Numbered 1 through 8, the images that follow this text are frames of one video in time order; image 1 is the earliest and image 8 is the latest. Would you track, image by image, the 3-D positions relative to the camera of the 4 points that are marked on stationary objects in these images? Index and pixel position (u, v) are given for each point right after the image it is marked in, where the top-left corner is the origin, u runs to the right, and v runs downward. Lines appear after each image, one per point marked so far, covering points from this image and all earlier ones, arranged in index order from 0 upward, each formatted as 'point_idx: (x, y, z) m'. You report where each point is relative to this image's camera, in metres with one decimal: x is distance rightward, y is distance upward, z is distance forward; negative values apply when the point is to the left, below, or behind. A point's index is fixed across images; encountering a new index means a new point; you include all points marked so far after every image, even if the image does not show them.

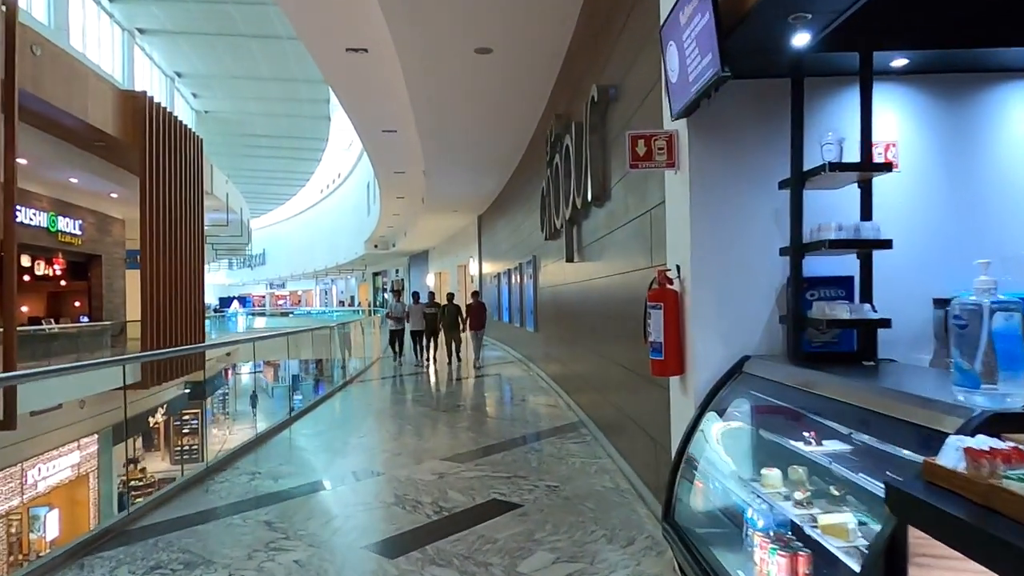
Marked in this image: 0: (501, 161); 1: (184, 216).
0: (-0.2, +2.3, +11.9) m
1: (-7.1, +1.5, +14.3) m
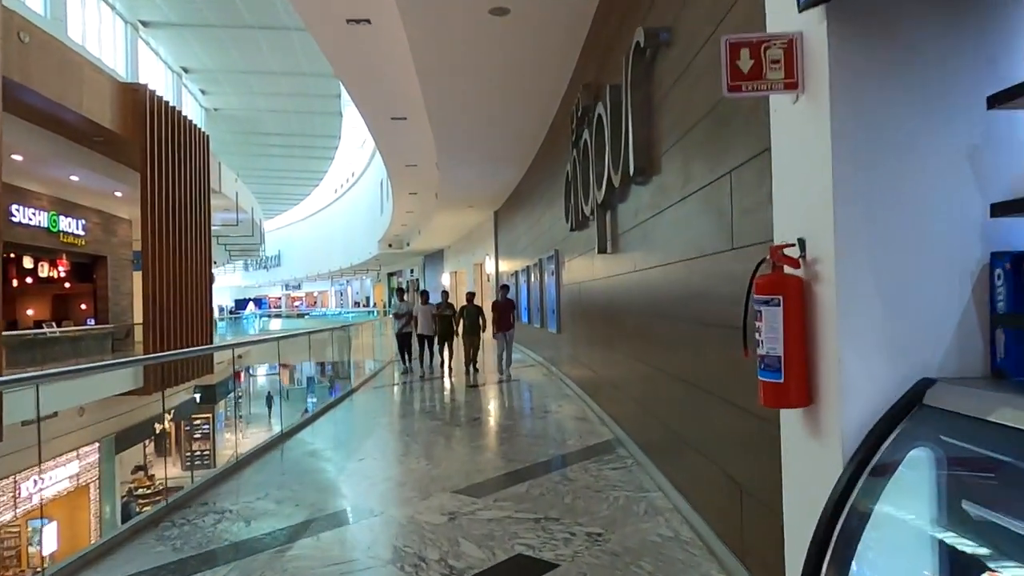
0: (+0.1, +2.3, +11.3) m
1: (-6.7, +1.5, +13.8) m
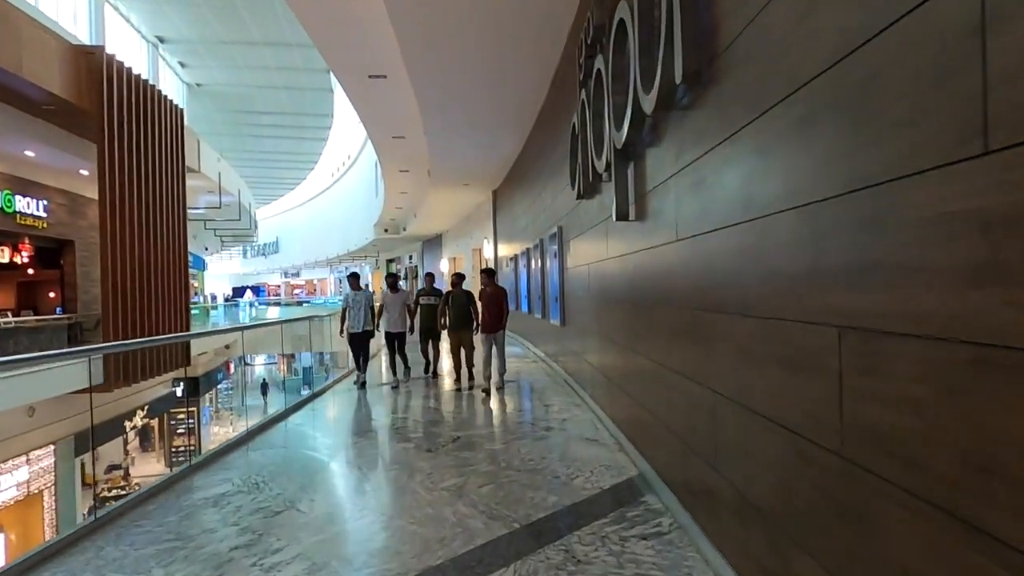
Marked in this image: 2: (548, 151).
0: (+0.1, +2.5, +10.1) m
1: (-6.7, +1.7, +12.7) m
2: (+0.4, +1.8, +8.7) m
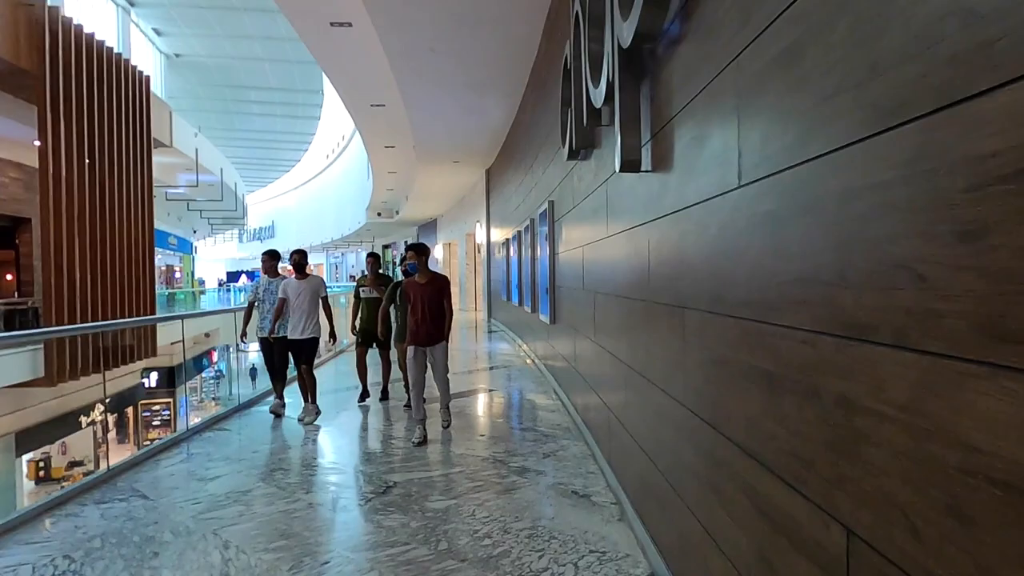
0: (0.0, +2.7, +8.9) m
1: (-6.8, +2.0, +11.6) m
2: (+0.3, +1.9, +7.6) m
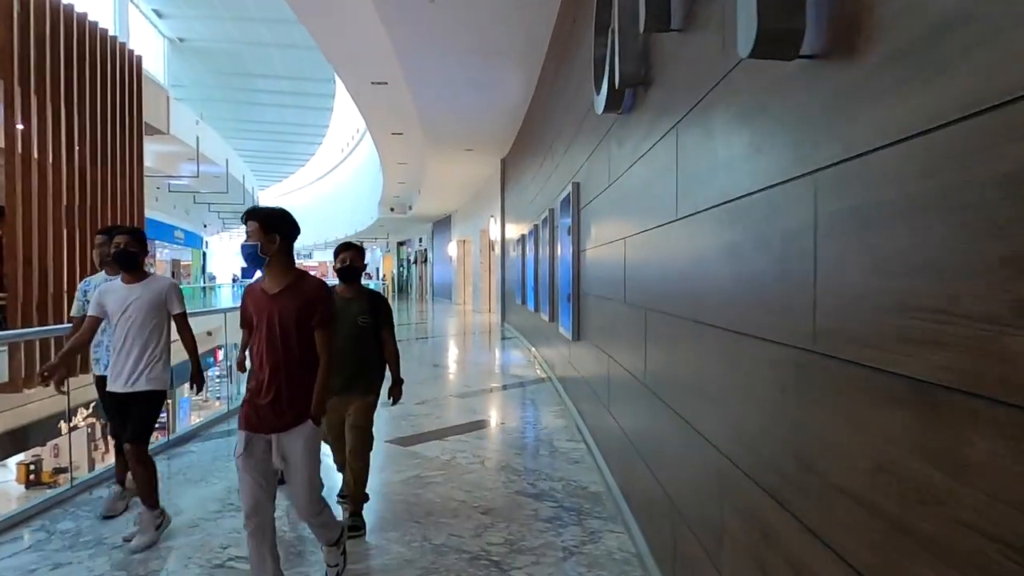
0: (+0.2, +2.6, +7.9) m
1: (-6.5, +2.1, +10.7) m
2: (+0.5, +1.8, +6.5) m
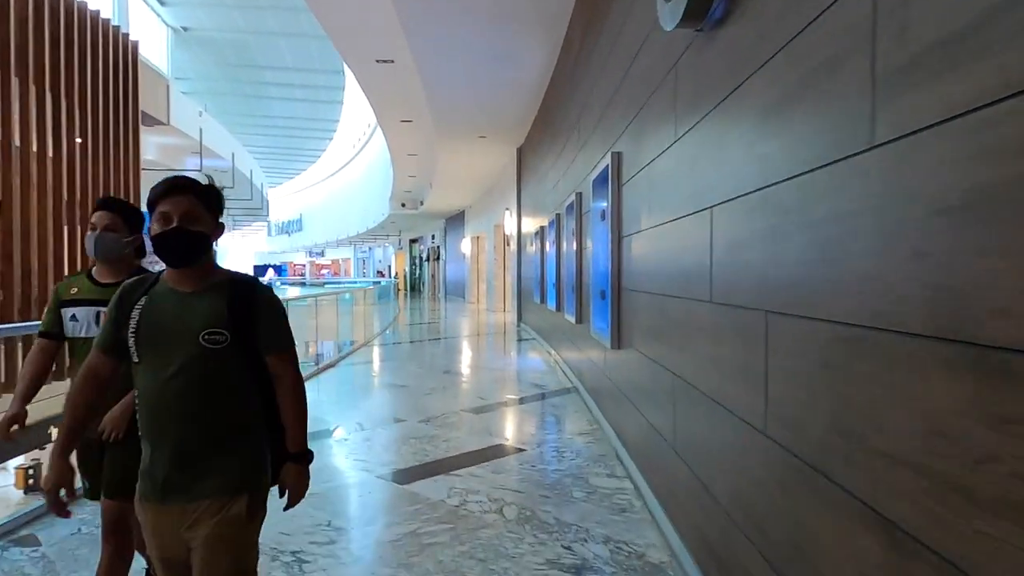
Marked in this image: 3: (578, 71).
0: (+0.4, +2.7, +7.1) m
1: (-6.3, +2.1, +10.1) m
2: (+0.6, +1.9, +5.7) m
3: (+0.6, +2.1, +6.3) m
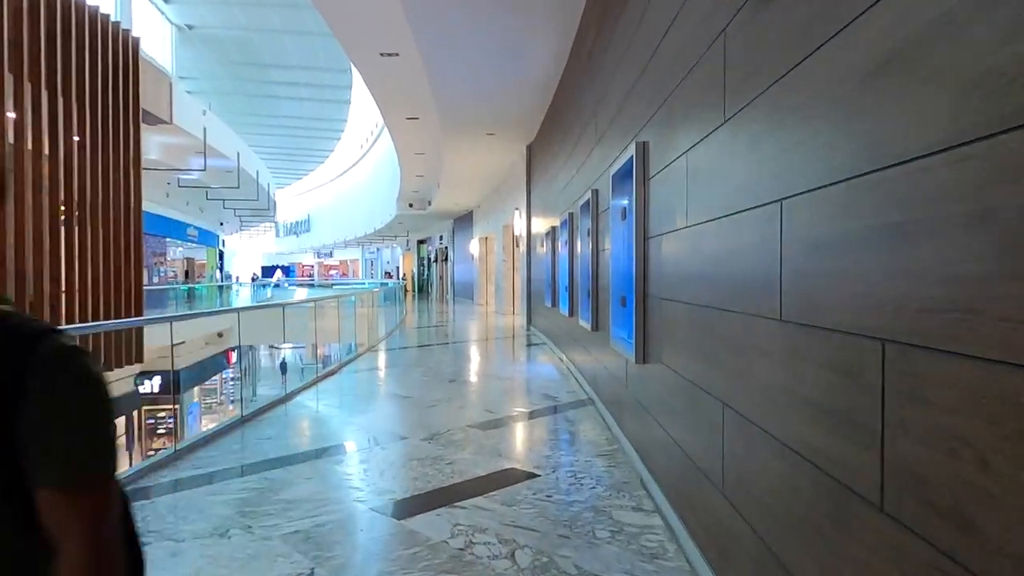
0: (+0.5, +2.6, +6.8) m
1: (-6.1, +2.1, +9.9) m
2: (+0.7, +1.8, +5.4) m
3: (+0.7, +2.0, +6.0) m
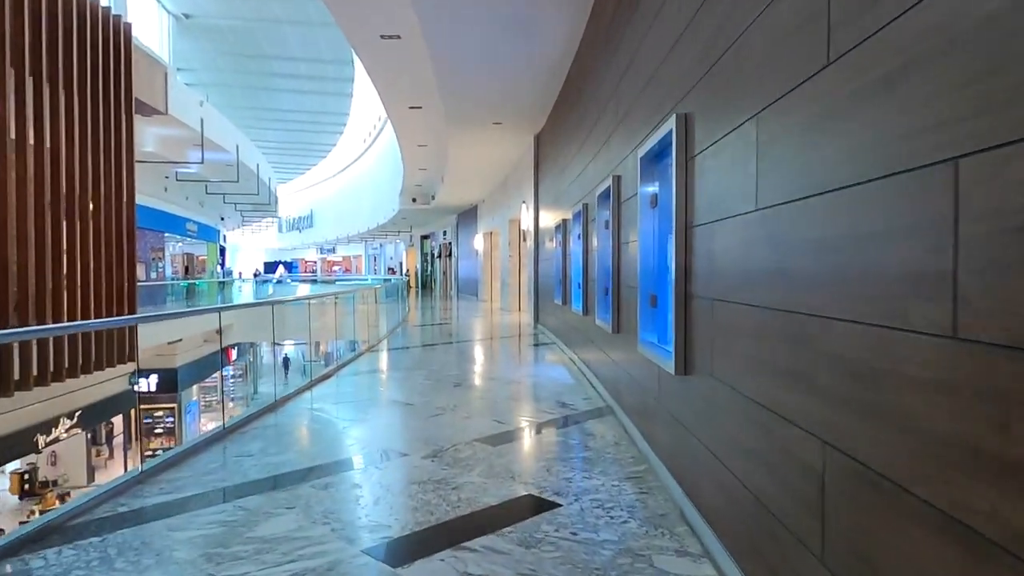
0: (+0.6, +2.7, +6.4) m
1: (-6.0, +2.1, +9.5) m
2: (+0.8, +1.9, +5.0) m
3: (+0.8, +2.1, +5.5) m
